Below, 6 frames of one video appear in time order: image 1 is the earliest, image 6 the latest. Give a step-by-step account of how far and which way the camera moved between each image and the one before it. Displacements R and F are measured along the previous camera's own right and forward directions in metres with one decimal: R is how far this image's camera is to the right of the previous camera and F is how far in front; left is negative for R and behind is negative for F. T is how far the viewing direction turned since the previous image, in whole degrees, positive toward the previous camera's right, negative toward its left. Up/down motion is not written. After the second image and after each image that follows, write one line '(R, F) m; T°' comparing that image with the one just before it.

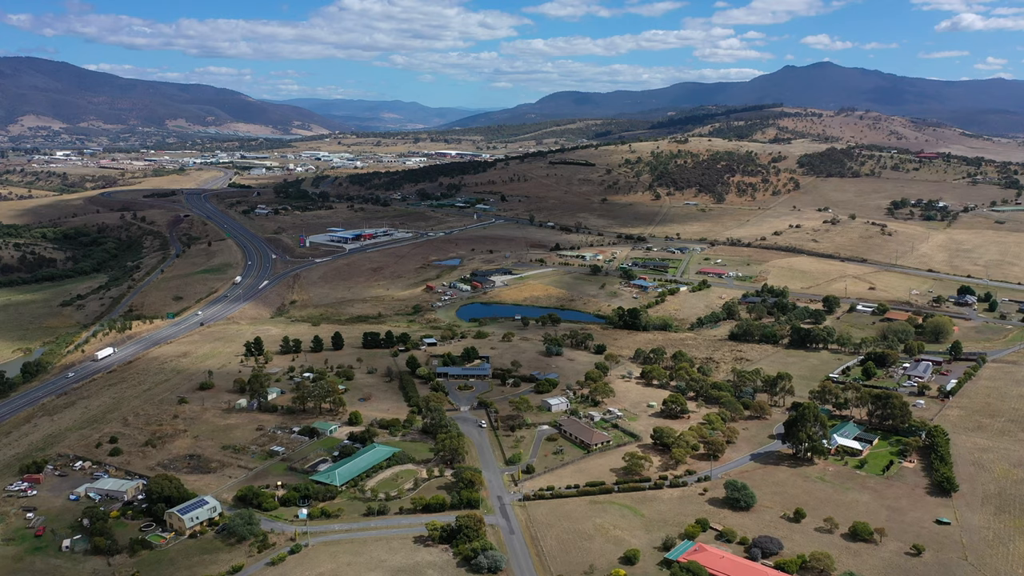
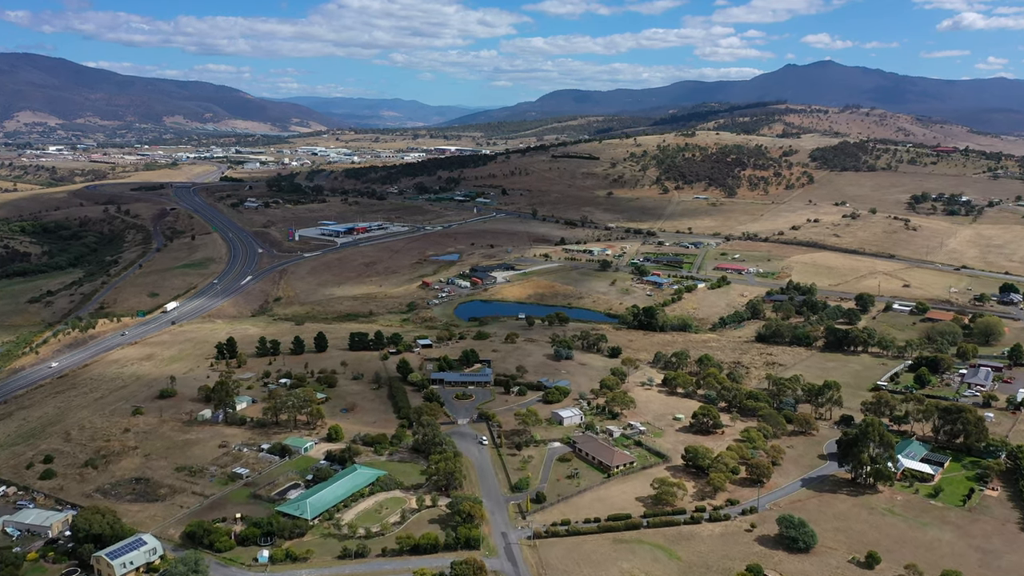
(-0.4, +7.5) m; 0°
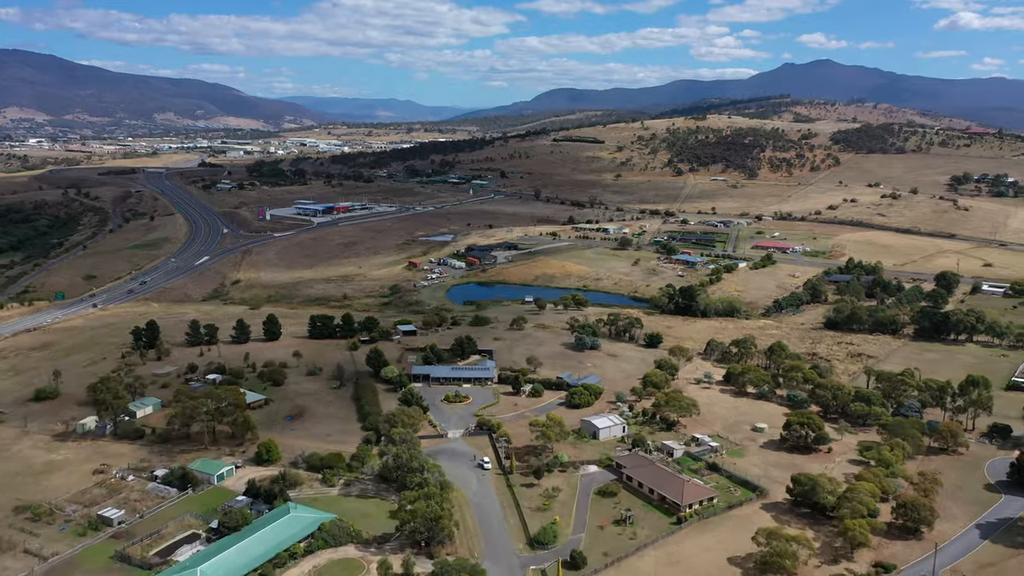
(-0.7, +14.3) m; 0°
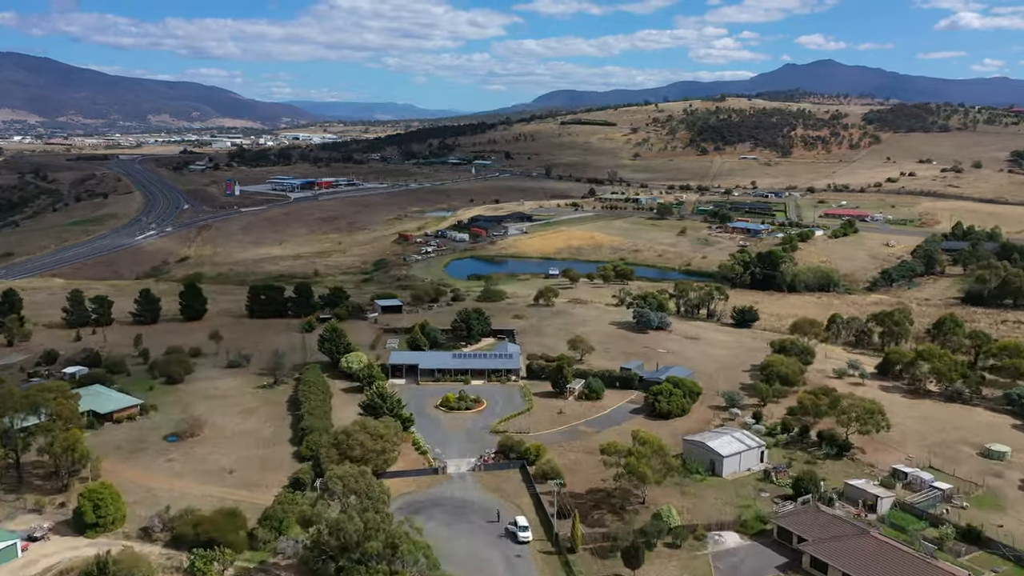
(-1.2, +14.9) m; 0°
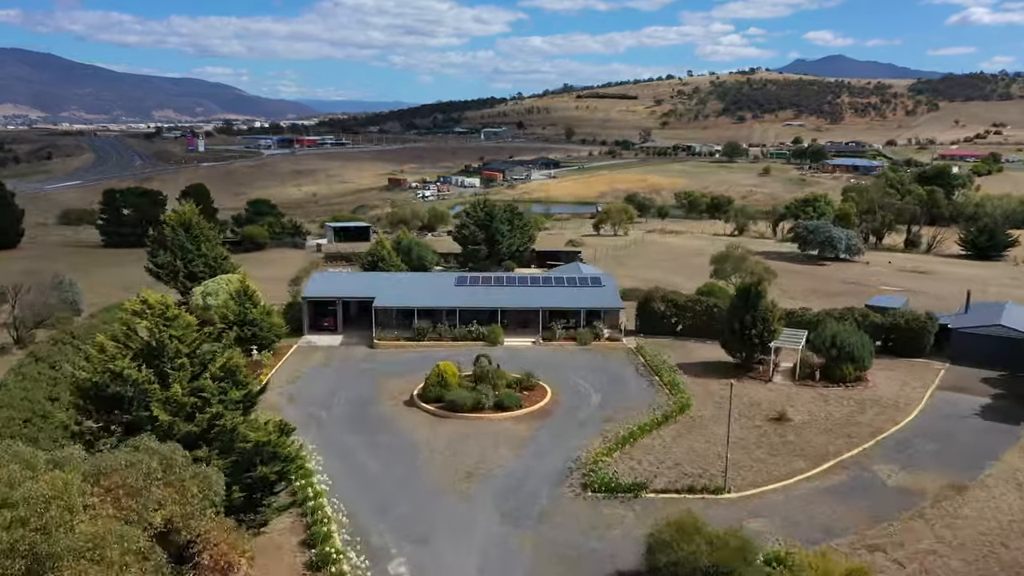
(-1.1, +14.8) m; 0°
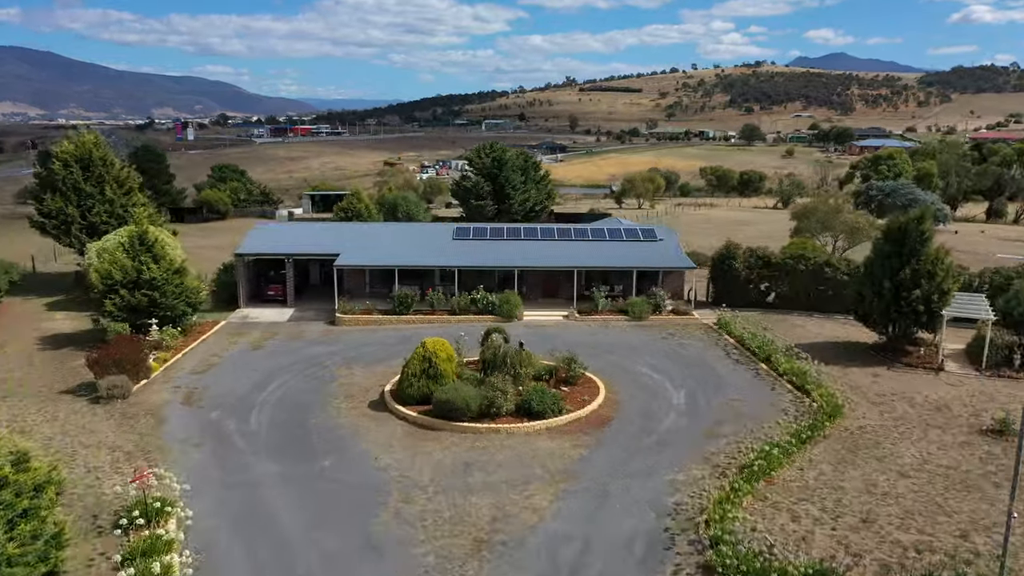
(-0.2, +3.0) m; 0°
